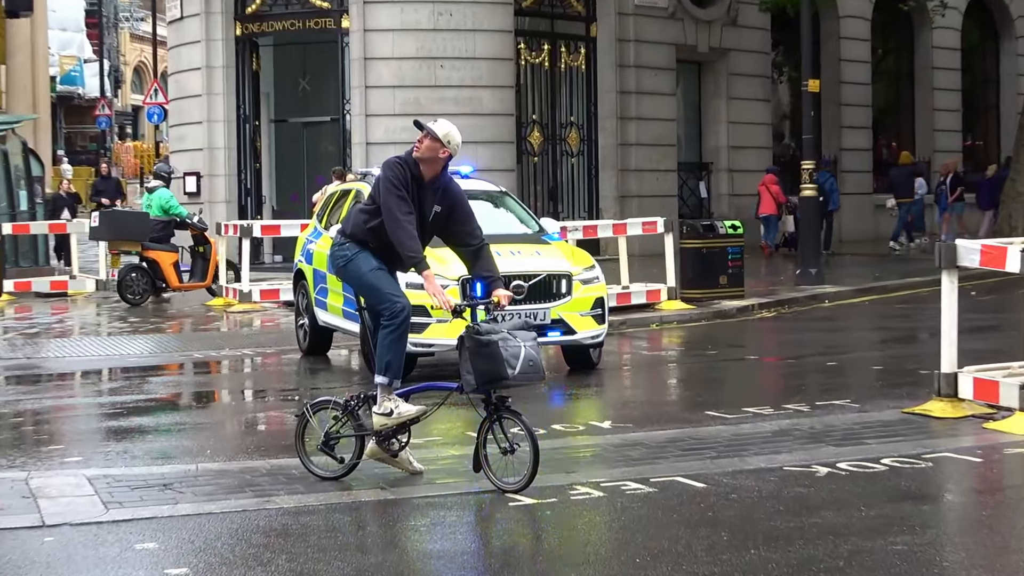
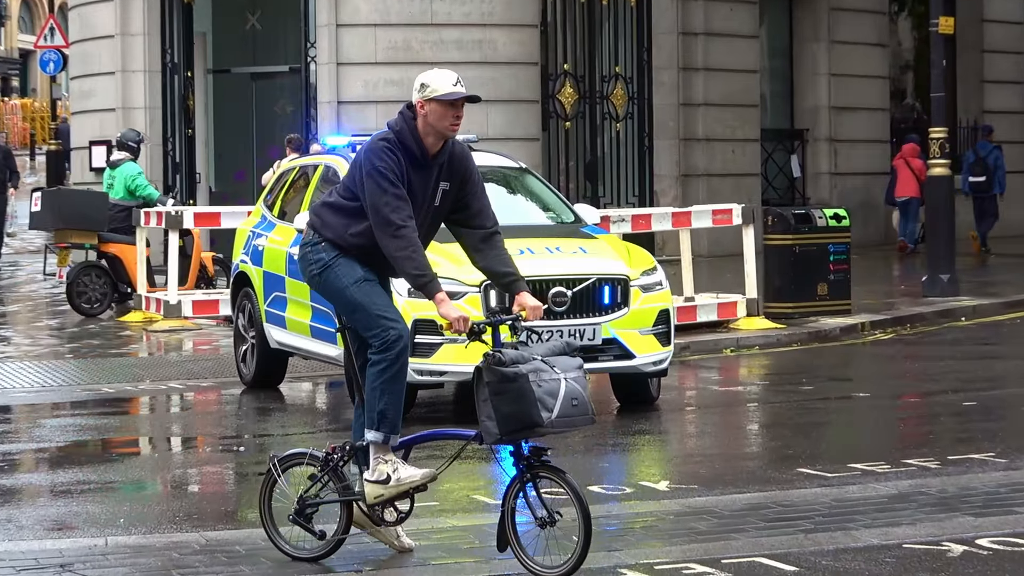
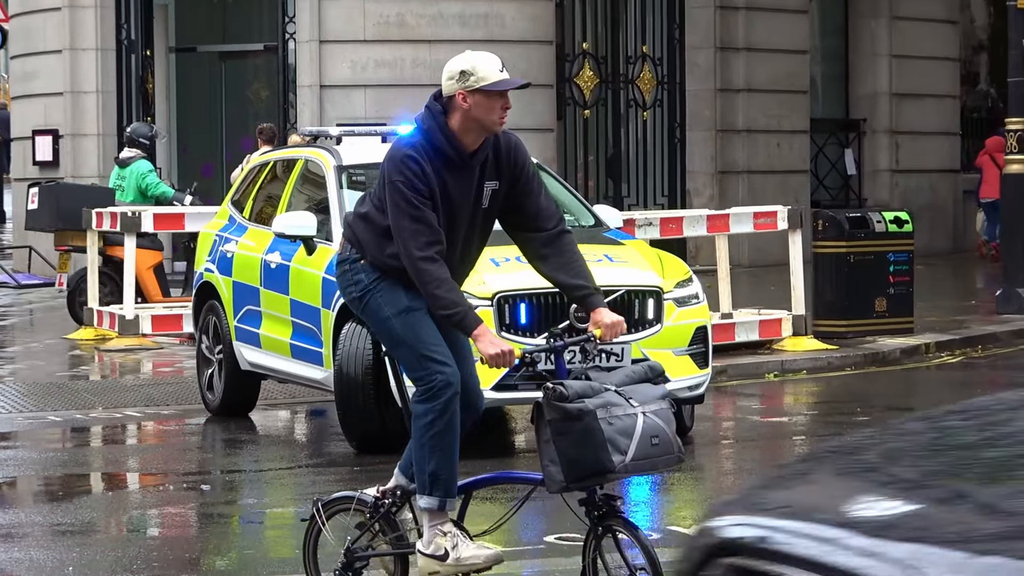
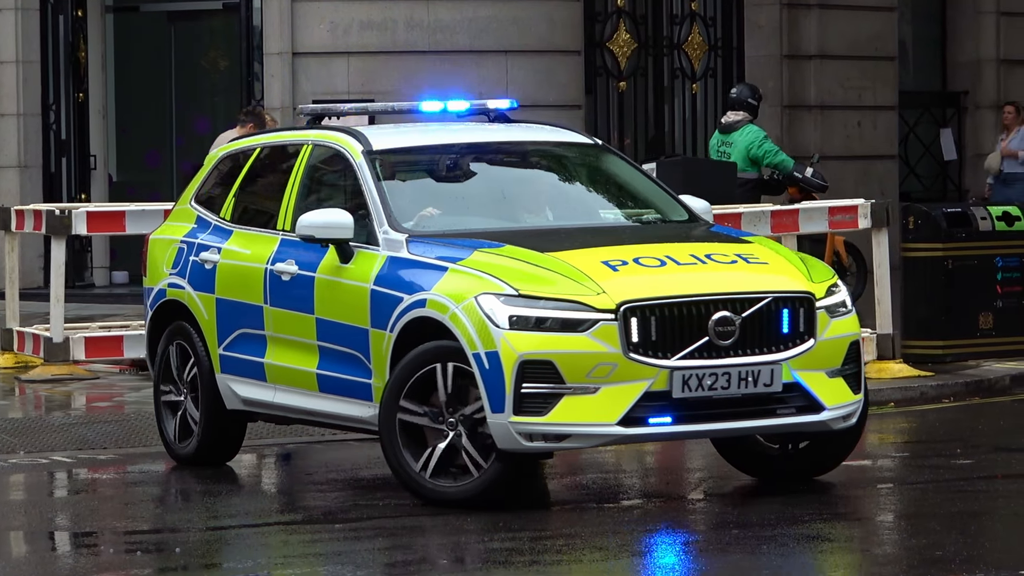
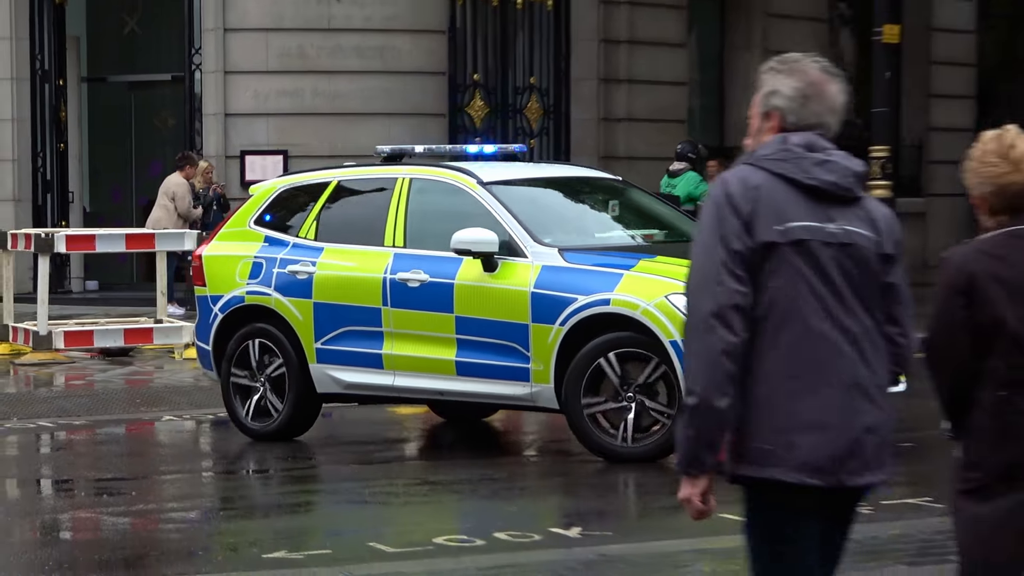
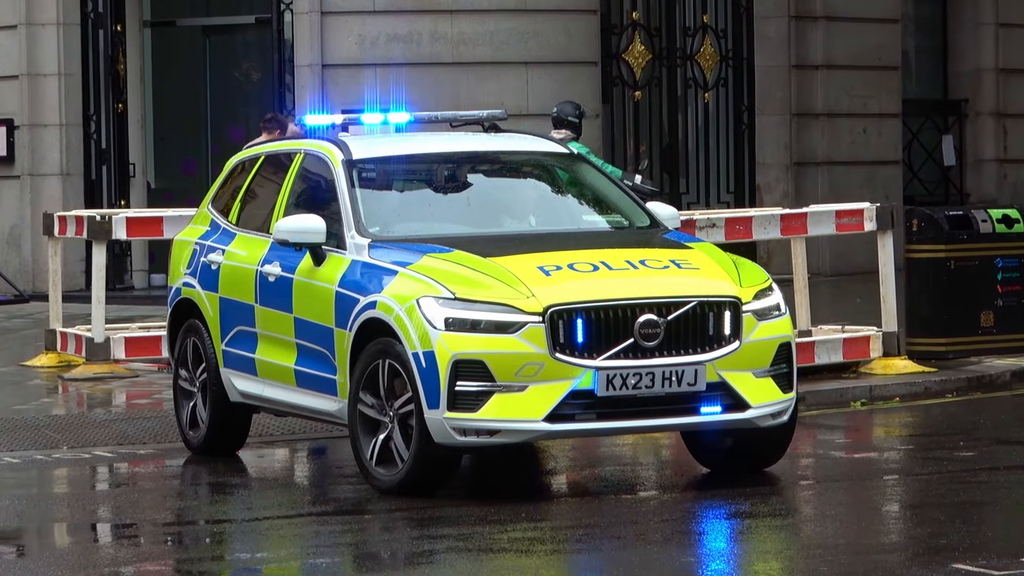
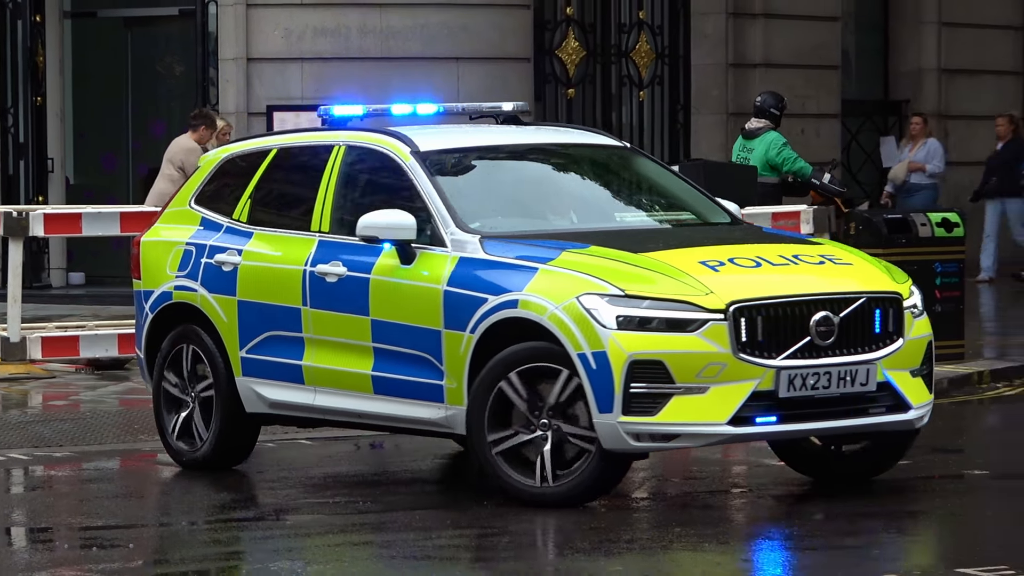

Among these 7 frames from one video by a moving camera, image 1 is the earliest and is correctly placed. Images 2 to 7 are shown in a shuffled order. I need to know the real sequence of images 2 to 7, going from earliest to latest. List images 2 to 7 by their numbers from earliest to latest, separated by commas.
2, 3, 6, 4, 7, 5
